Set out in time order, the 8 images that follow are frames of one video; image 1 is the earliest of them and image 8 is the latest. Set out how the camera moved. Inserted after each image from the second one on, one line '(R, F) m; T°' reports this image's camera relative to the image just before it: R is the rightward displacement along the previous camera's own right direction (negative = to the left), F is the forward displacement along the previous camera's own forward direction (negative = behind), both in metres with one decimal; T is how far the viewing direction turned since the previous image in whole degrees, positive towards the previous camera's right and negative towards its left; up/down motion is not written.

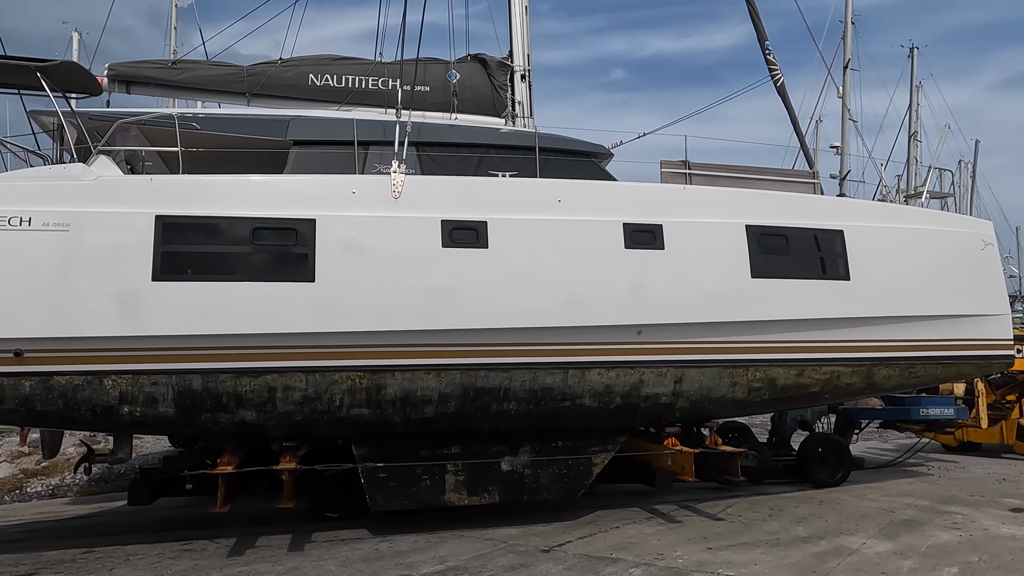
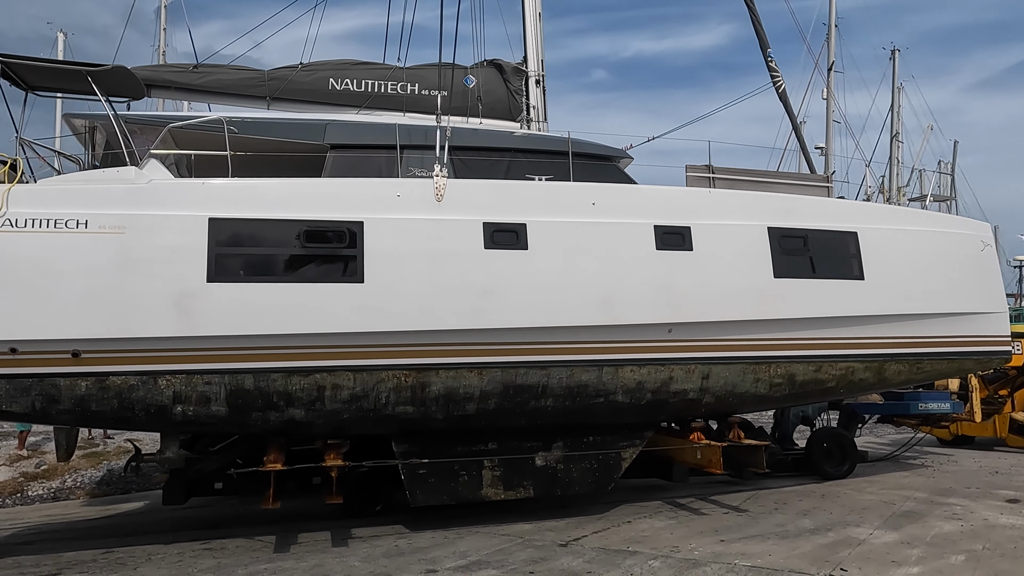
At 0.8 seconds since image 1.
(-0.4, -0.1) m; +2°
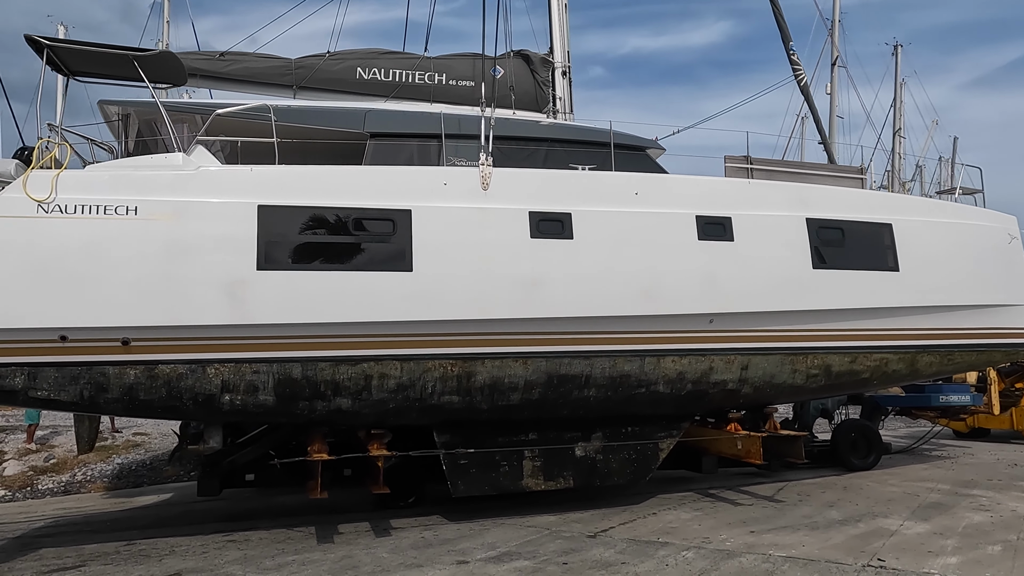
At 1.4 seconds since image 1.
(-0.4, 0.0) m; +1°
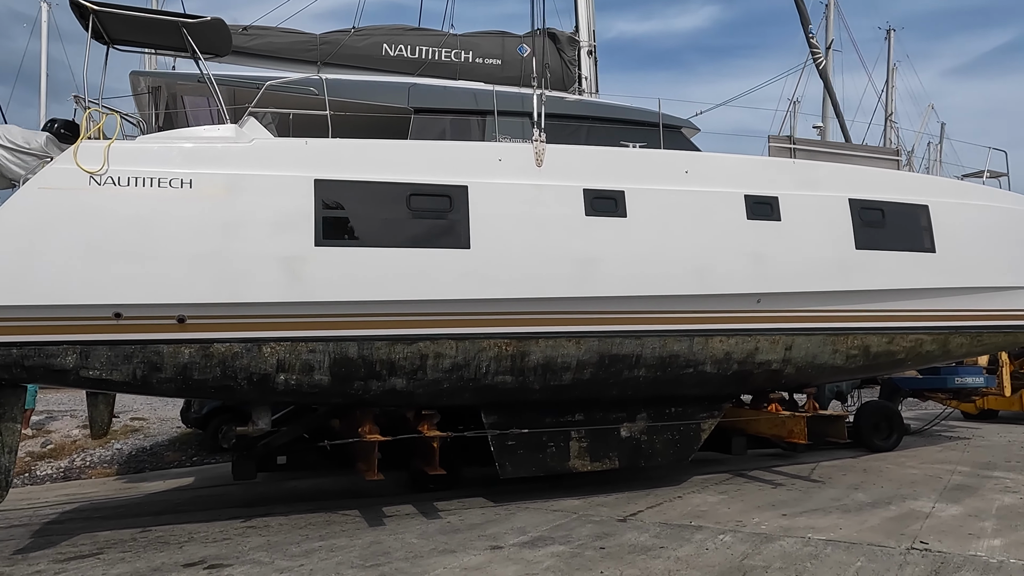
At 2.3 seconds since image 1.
(-0.5, +0.1) m; +2°
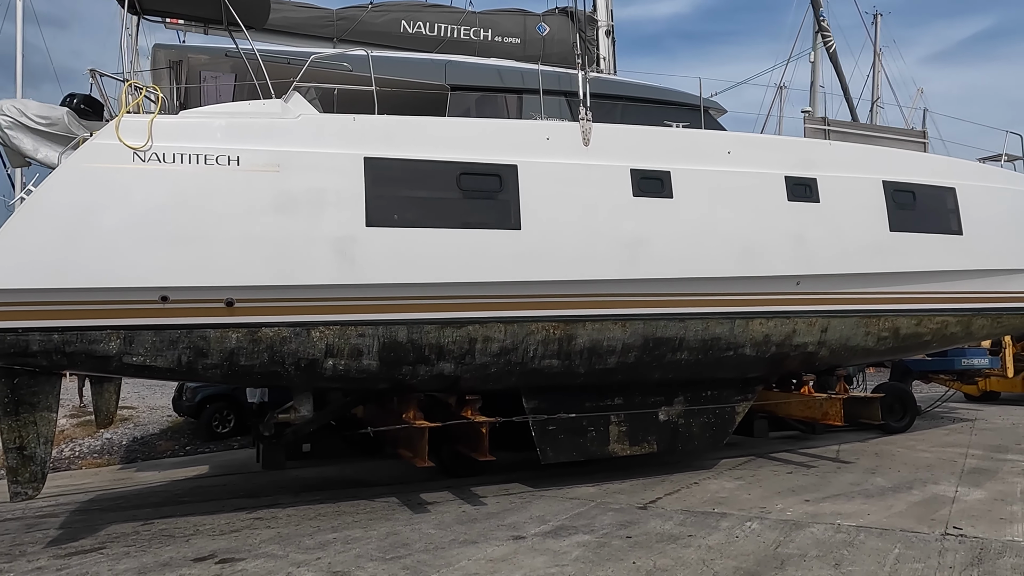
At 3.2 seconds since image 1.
(-0.5, +0.1) m; +2°
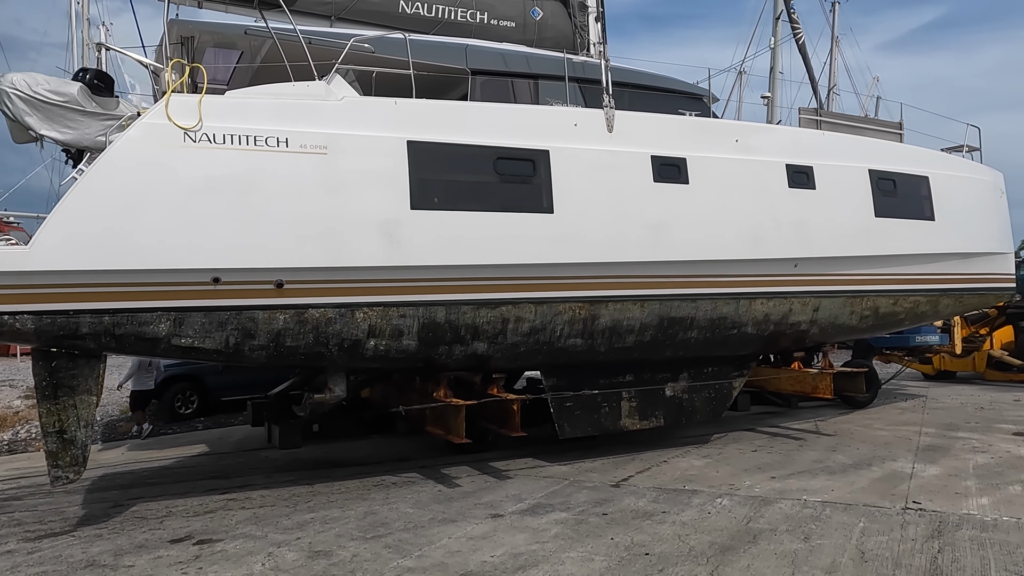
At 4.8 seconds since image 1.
(-0.6, -0.1) m; +5°
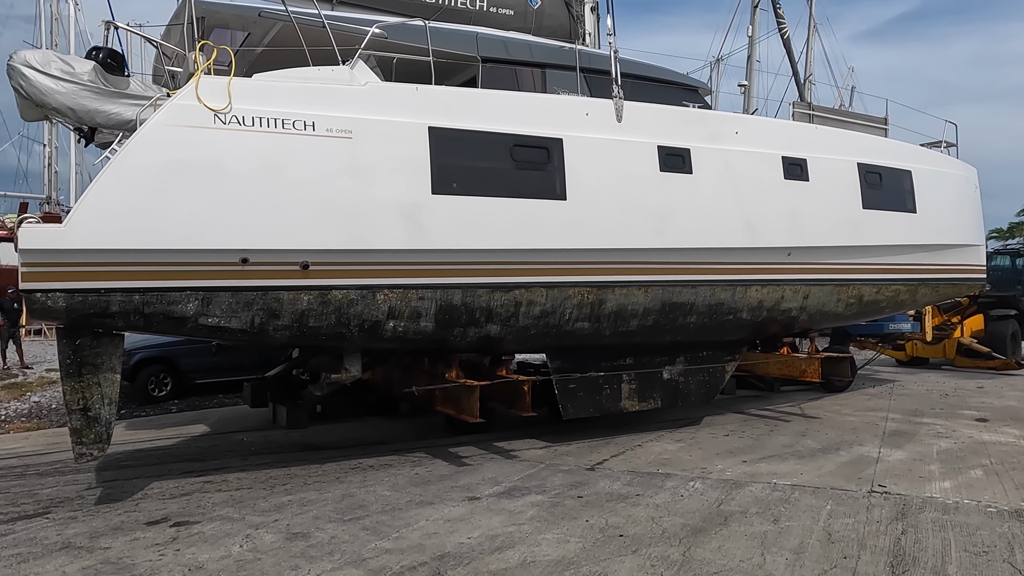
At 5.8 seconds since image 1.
(-0.3, -0.1) m; +3°
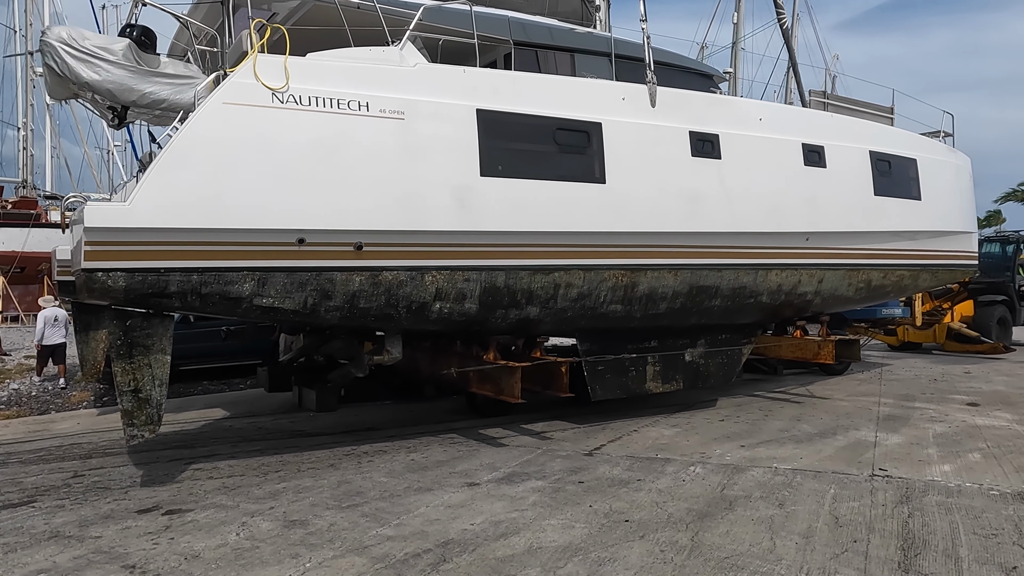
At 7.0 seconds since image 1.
(-0.5, 0.0) m; +2°
